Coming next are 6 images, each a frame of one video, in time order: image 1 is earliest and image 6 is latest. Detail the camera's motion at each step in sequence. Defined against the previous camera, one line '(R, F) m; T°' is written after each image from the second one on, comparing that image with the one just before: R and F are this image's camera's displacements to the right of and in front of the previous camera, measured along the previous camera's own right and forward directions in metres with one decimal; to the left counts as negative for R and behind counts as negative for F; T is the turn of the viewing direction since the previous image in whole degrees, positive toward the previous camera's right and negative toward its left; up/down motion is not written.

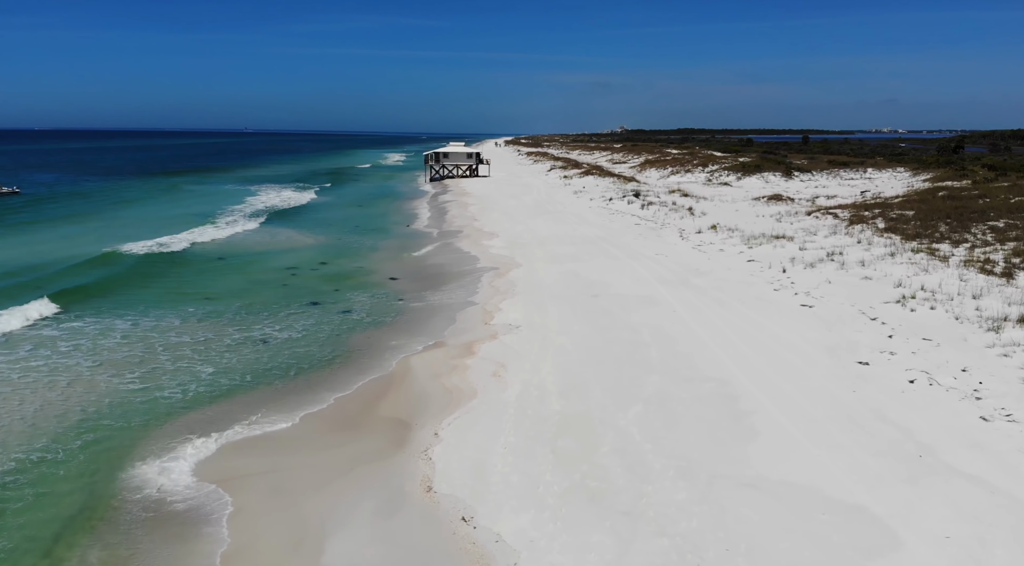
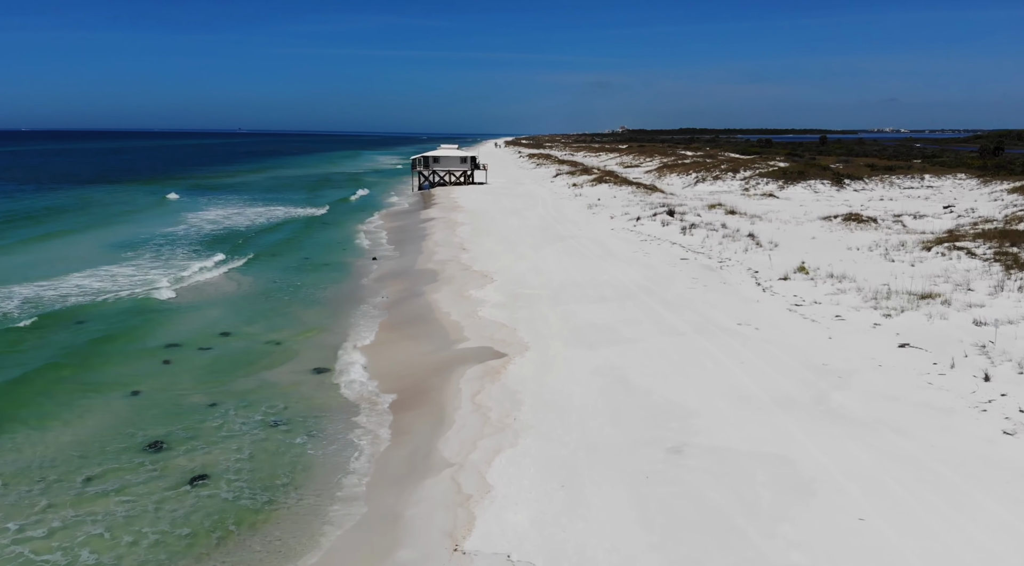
(0.0, +8.6) m; 0°
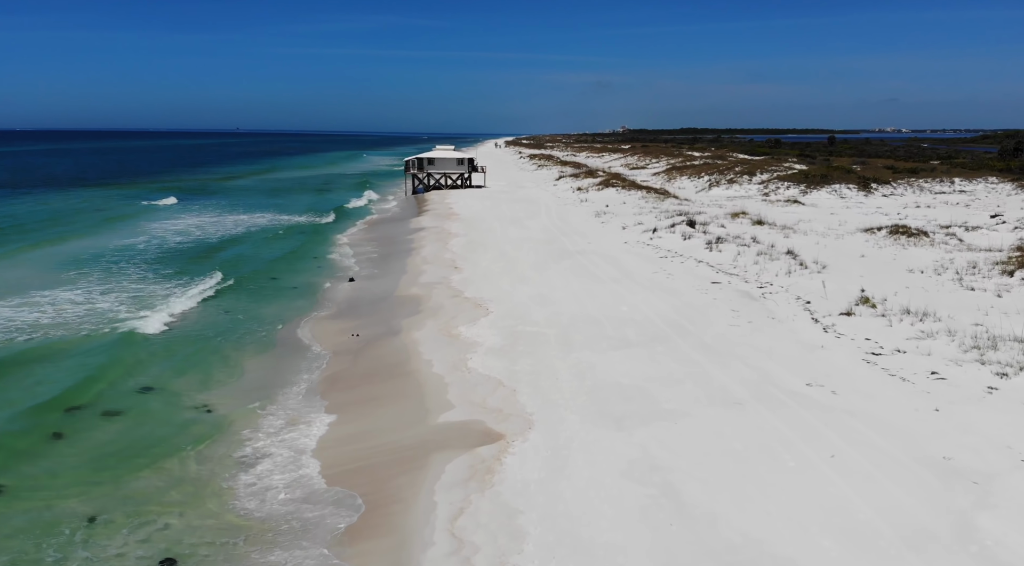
(0.0, +3.6) m; 0°
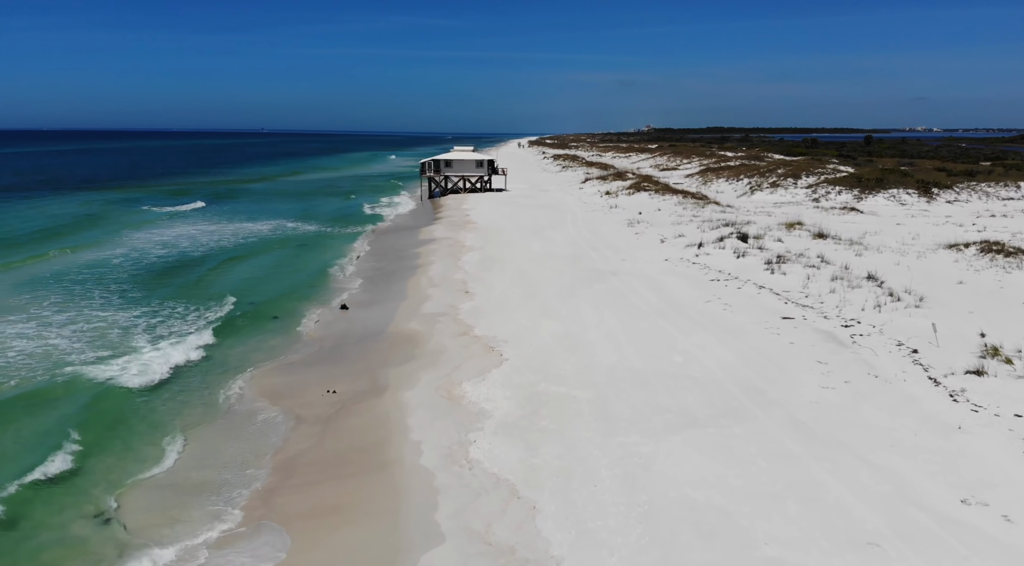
(0.0, +3.6) m; -2°
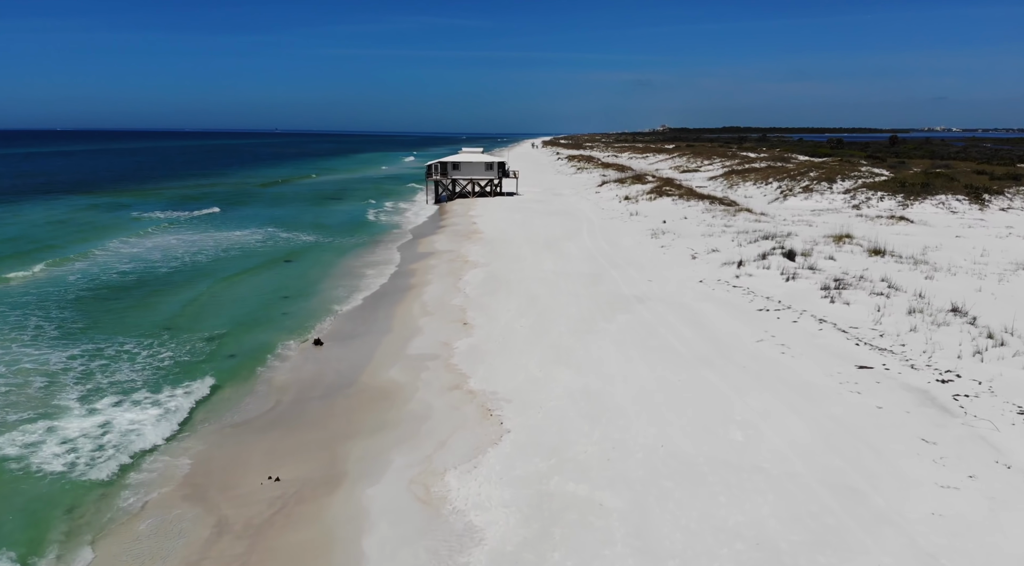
(+0.1, +3.2) m; -1°
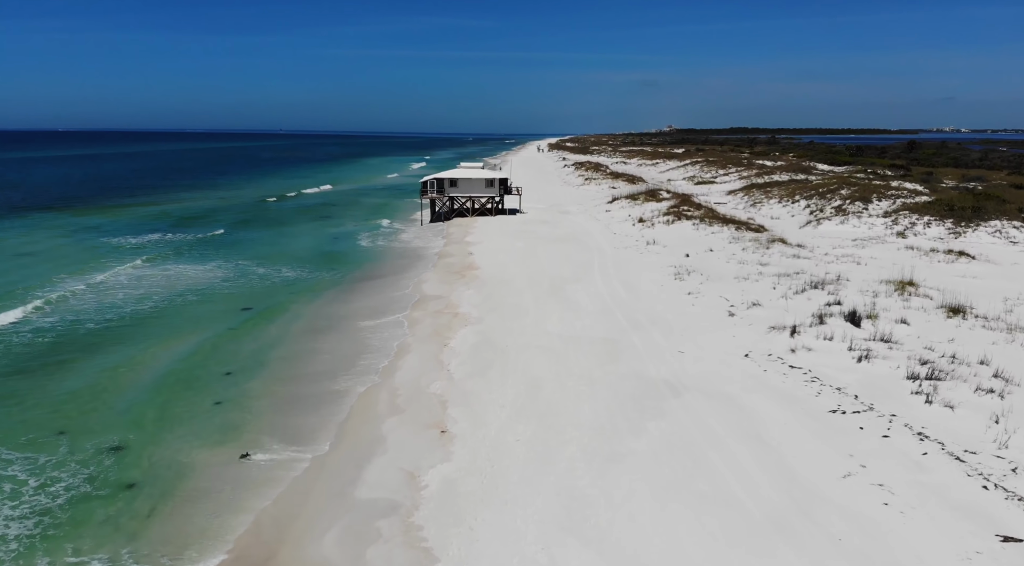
(+0.2, +3.9) m; 0°
